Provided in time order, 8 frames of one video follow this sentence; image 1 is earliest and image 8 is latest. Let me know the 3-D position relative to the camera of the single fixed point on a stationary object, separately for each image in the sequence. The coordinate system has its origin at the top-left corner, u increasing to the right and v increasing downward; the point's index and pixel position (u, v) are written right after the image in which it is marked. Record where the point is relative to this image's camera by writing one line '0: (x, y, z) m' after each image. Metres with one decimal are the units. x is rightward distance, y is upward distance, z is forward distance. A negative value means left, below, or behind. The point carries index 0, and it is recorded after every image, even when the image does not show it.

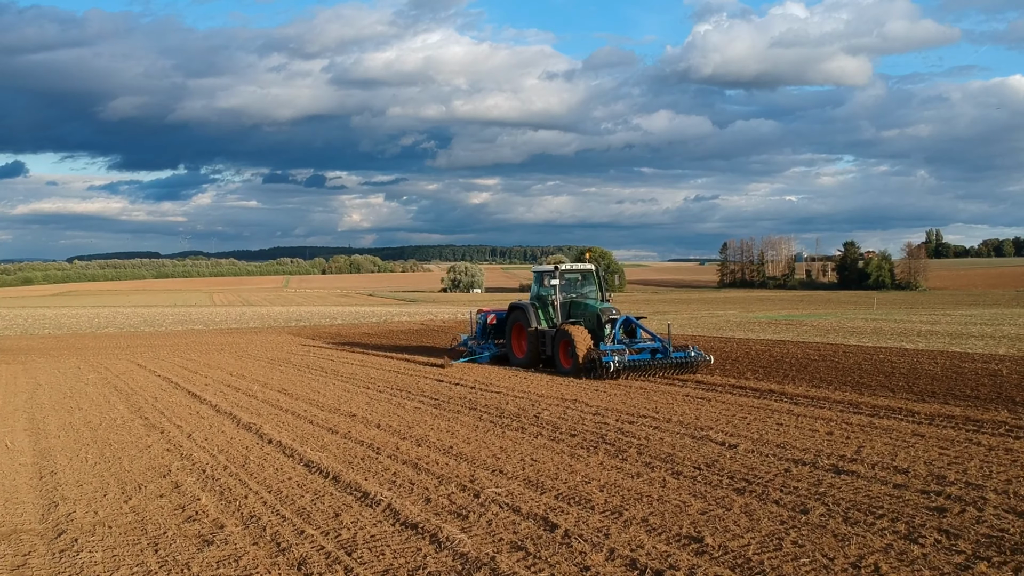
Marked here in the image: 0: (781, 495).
0: (+1.7, -1.3, +5.2) m
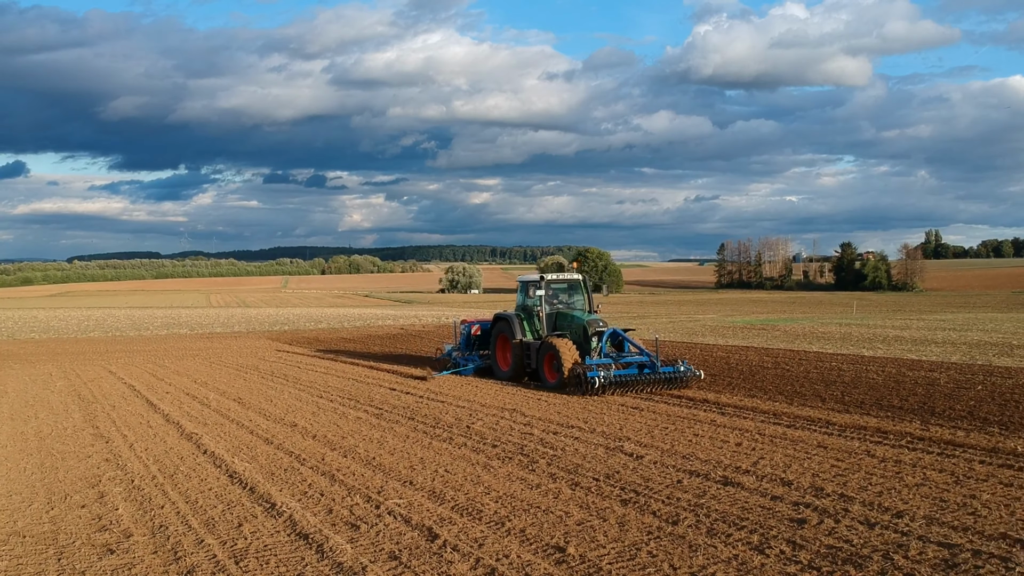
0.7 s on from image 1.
0: (+1.0, -1.5, +5.6) m
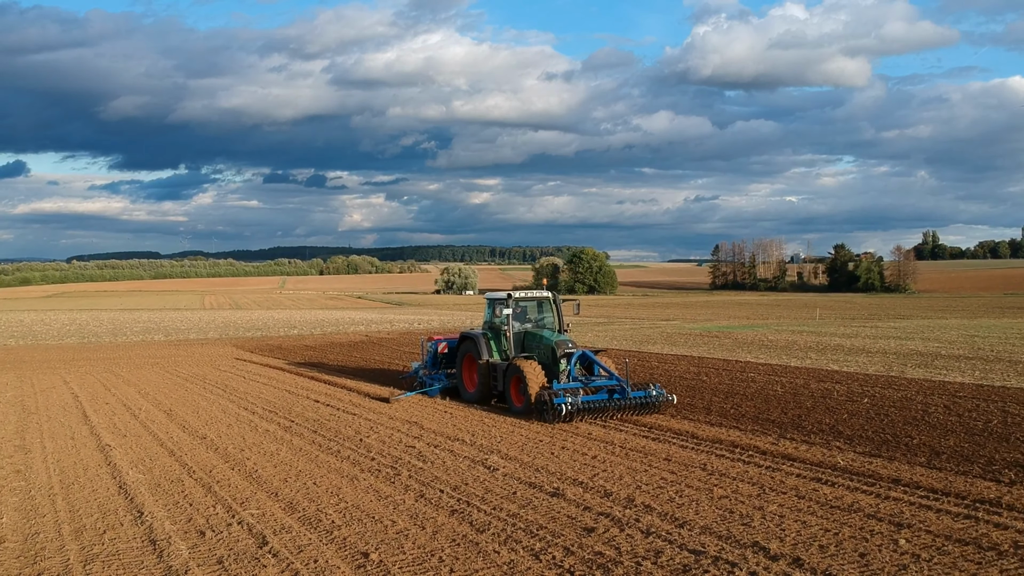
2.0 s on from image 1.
0: (-0.3, -1.7, +6.3) m
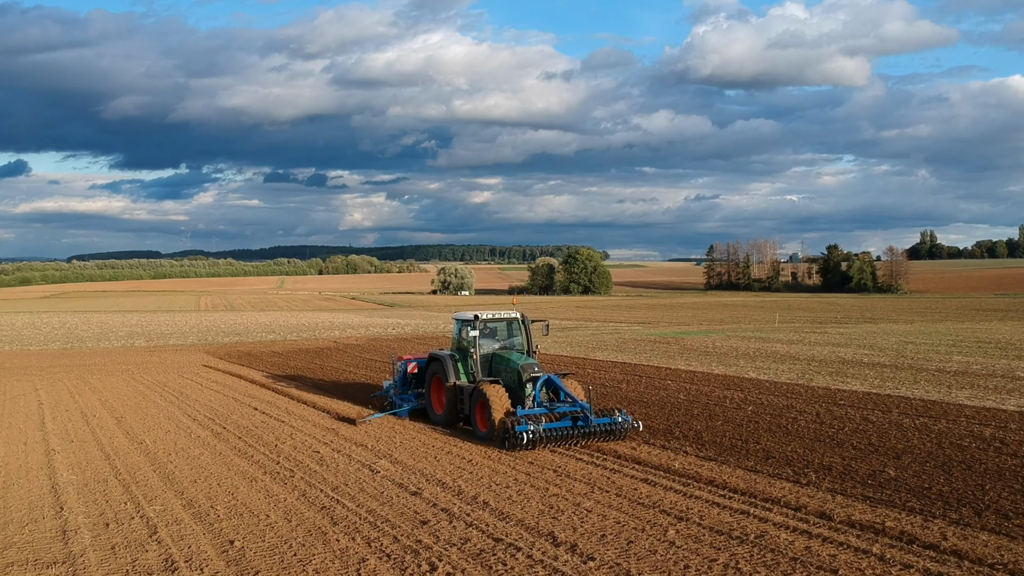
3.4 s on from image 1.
0: (-1.6, -2.0, +7.5) m
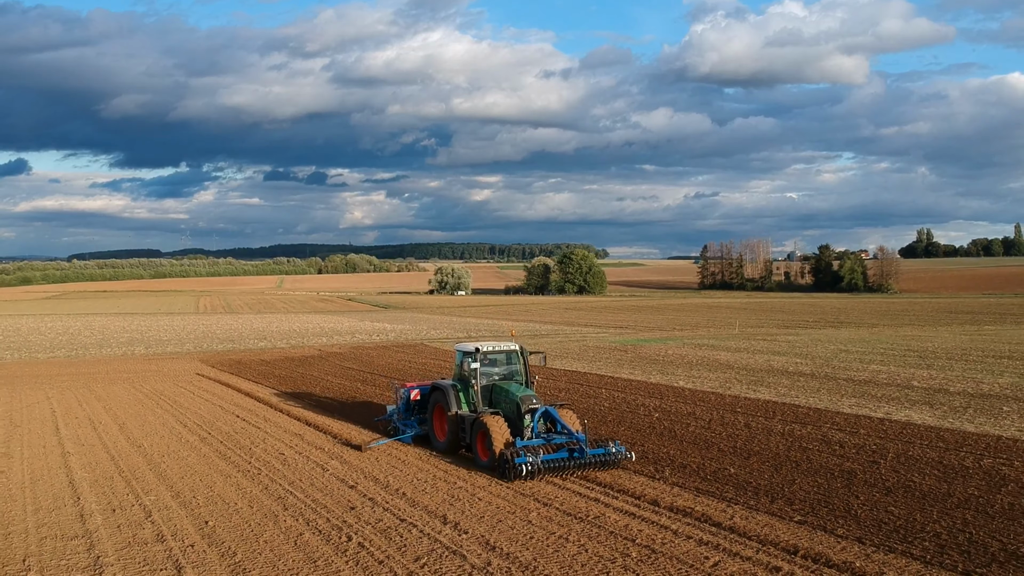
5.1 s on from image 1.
0: (-2.6, -2.5, +9.8) m
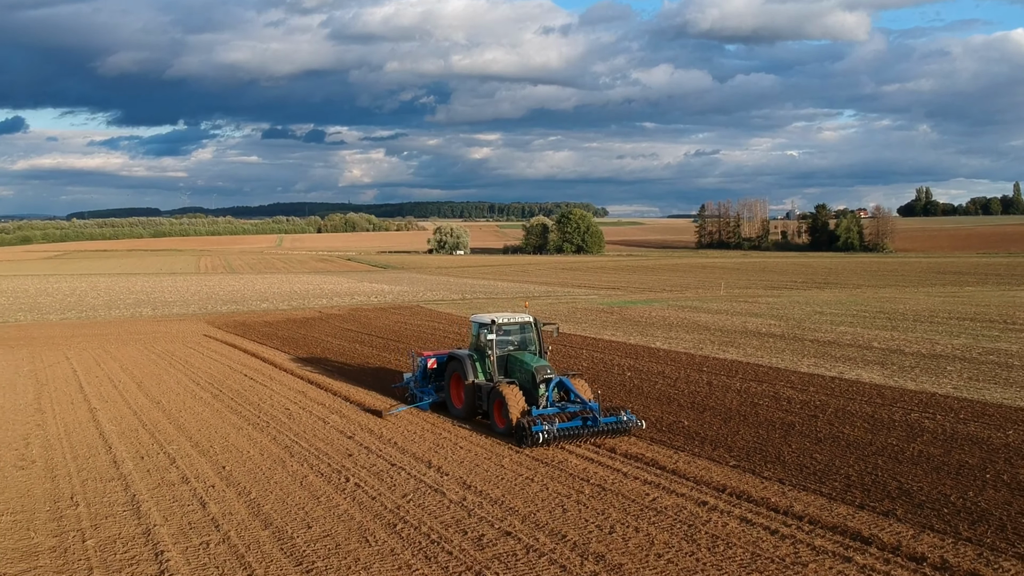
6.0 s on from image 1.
0: (-2.9, -2.2, +11.3) m
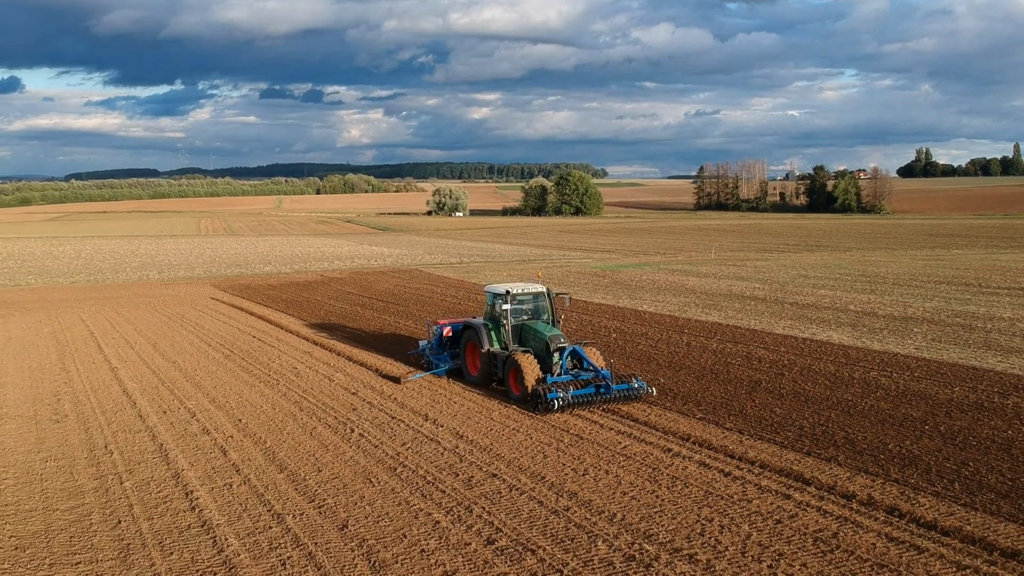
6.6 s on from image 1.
0: (-3.1, -1.7, +12.4) m
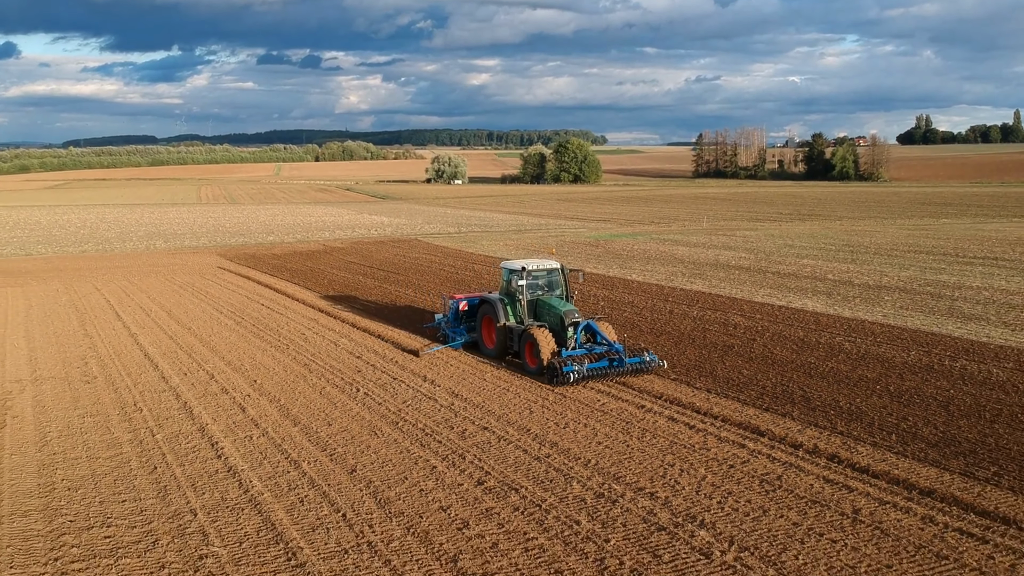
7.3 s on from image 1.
0: (-3.2, -1.3, +13.5) m
